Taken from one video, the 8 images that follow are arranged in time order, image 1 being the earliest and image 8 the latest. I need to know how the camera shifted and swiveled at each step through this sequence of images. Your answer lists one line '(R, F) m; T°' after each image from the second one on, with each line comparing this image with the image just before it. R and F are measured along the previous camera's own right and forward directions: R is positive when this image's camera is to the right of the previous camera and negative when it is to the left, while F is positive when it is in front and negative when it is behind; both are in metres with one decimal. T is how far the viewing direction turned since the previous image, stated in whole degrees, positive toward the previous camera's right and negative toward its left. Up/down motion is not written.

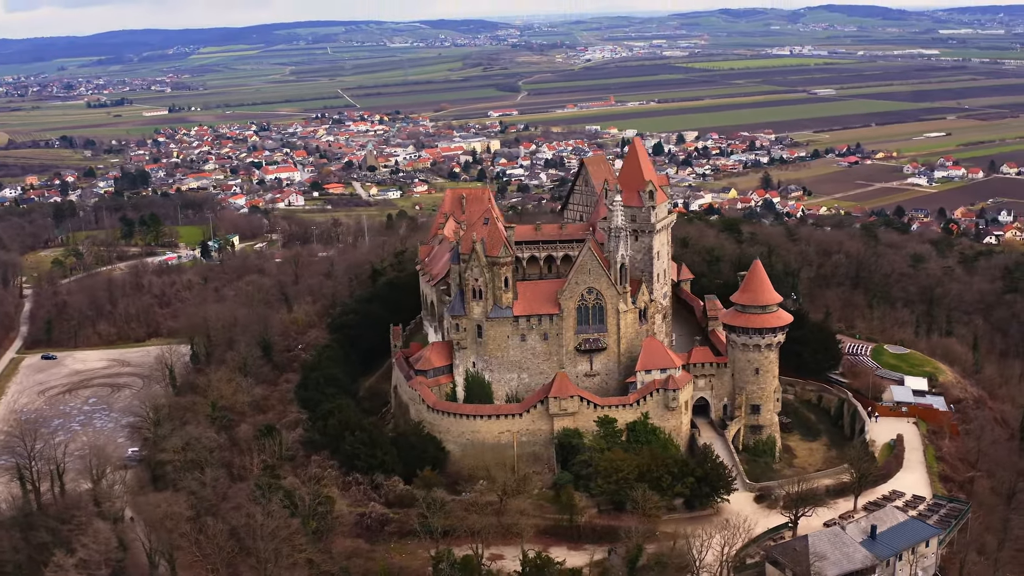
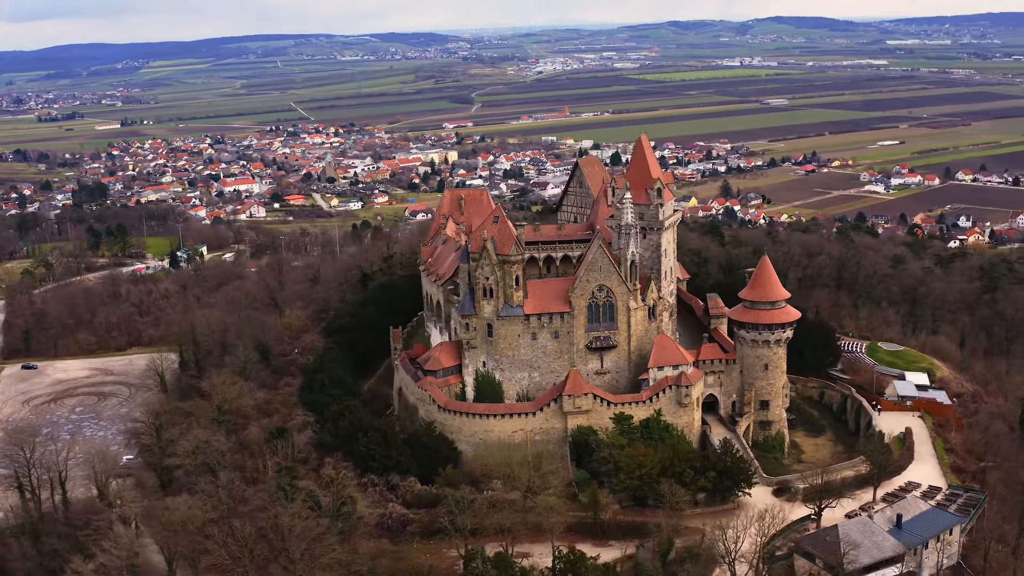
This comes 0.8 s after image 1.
(-3.2, +0.2) m; +3°
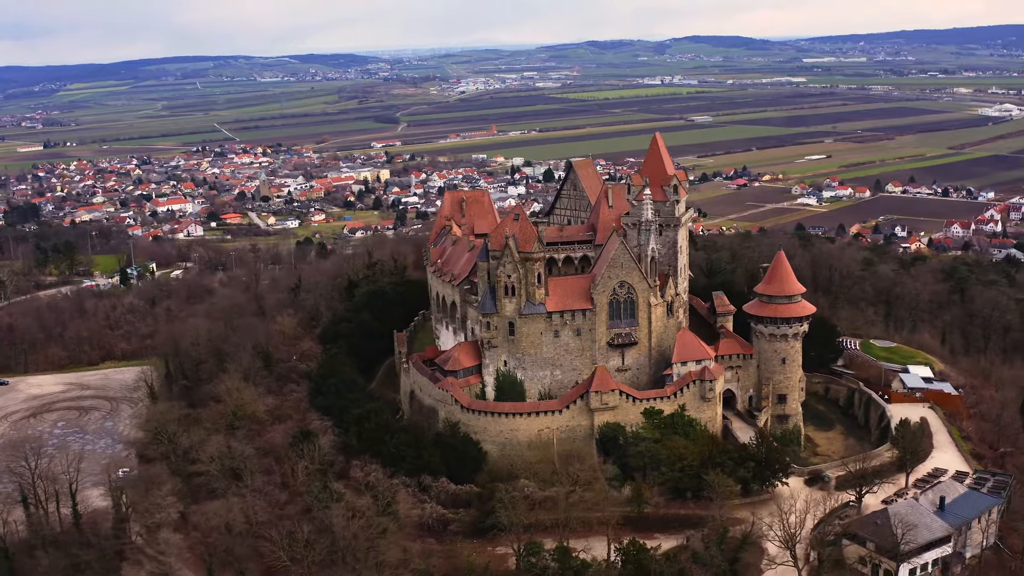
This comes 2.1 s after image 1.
(-5.4, +0.5) m; +5°
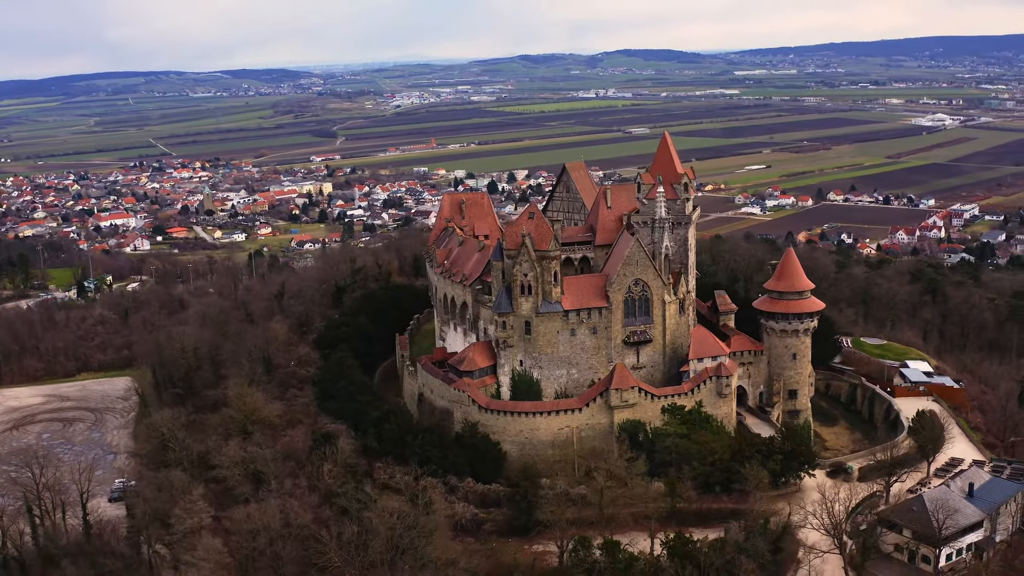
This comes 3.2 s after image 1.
(-4.4, +0.3) m; +4°
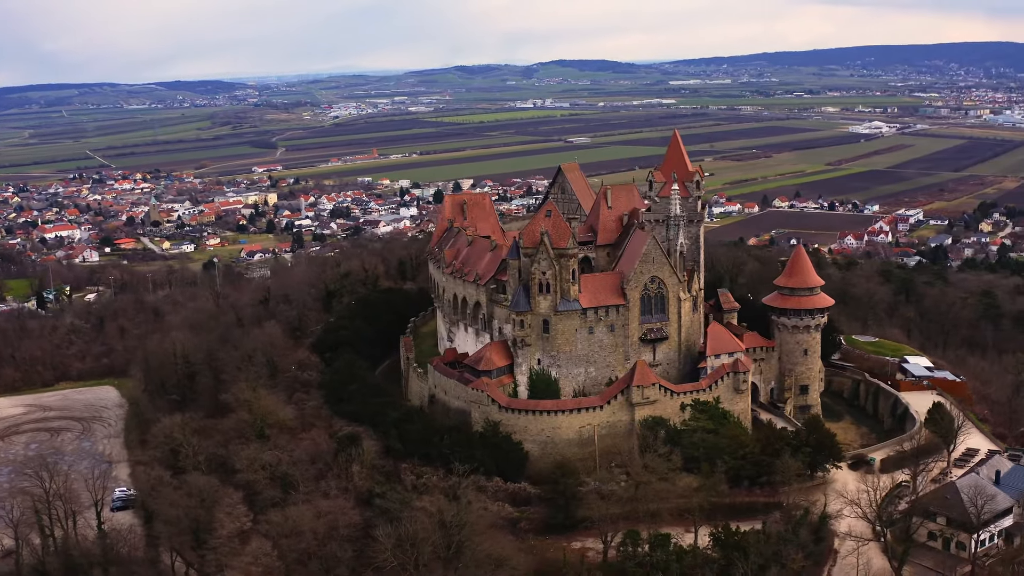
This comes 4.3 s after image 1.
(-4.4, +0.3) m; +4°
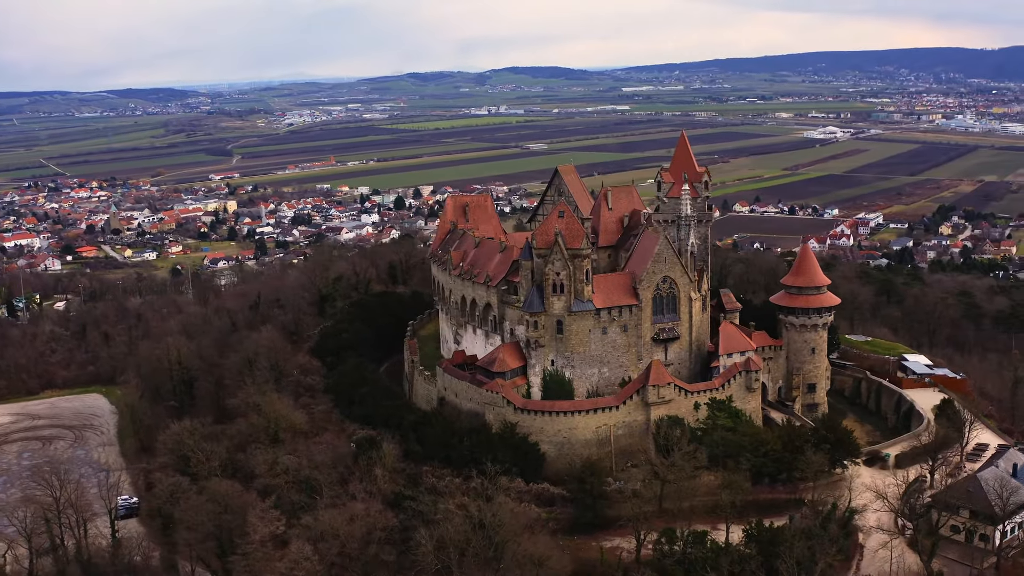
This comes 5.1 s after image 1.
(-3.2, +0.2) m; +3°
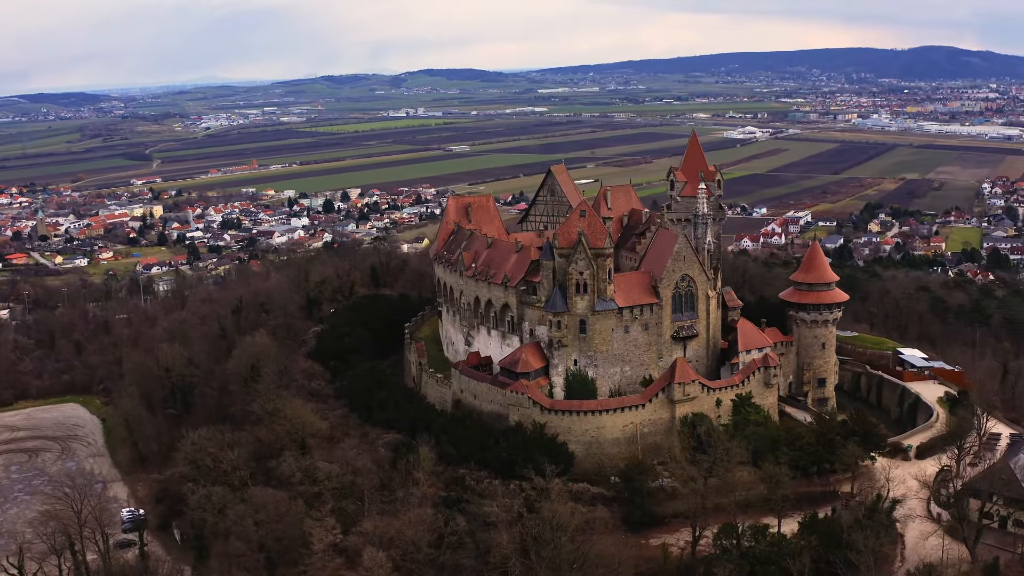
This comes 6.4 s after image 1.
(-5.7, +0.5) m; +5°
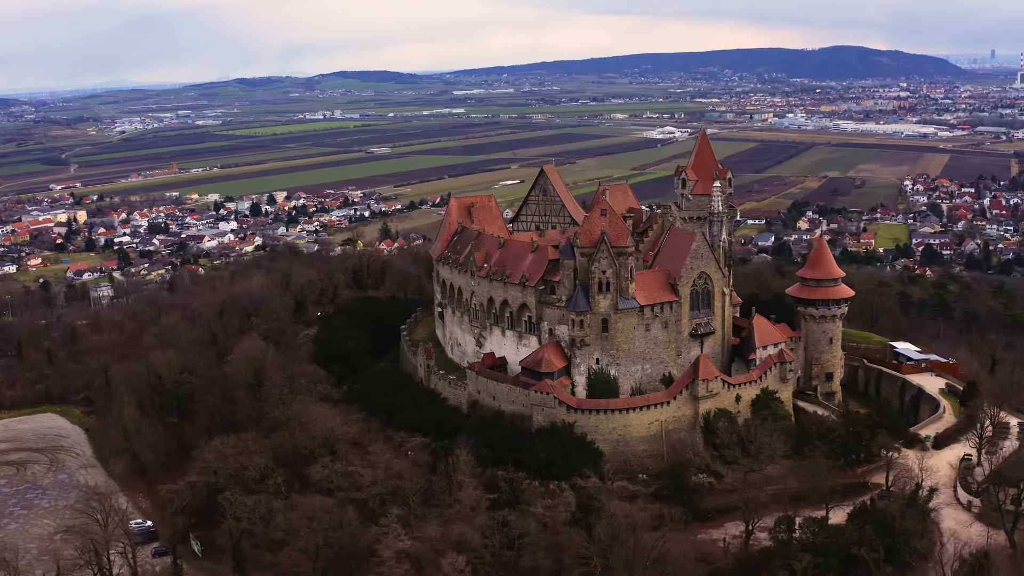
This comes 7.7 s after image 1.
(-5.7, +0.6) m; +5°
